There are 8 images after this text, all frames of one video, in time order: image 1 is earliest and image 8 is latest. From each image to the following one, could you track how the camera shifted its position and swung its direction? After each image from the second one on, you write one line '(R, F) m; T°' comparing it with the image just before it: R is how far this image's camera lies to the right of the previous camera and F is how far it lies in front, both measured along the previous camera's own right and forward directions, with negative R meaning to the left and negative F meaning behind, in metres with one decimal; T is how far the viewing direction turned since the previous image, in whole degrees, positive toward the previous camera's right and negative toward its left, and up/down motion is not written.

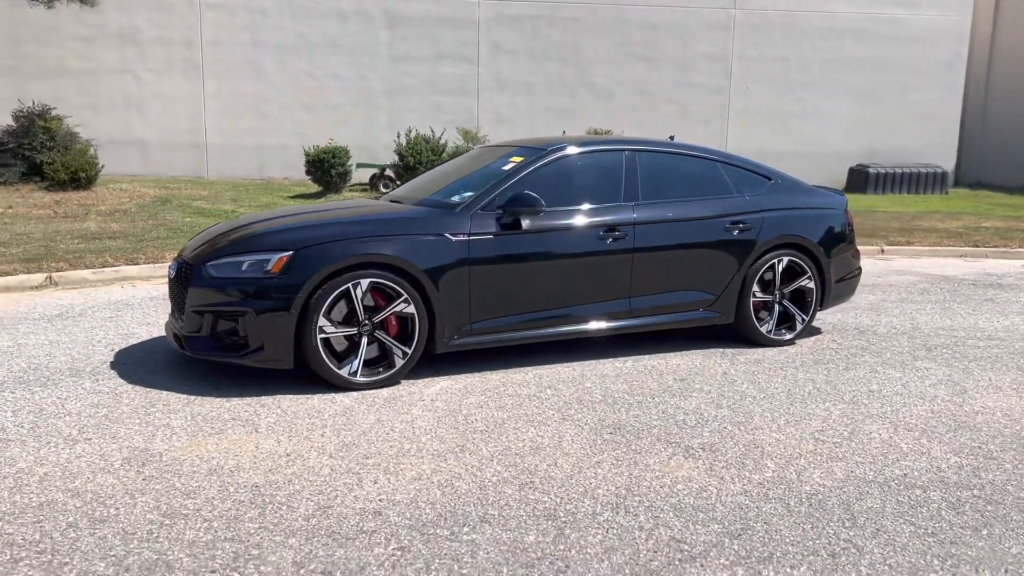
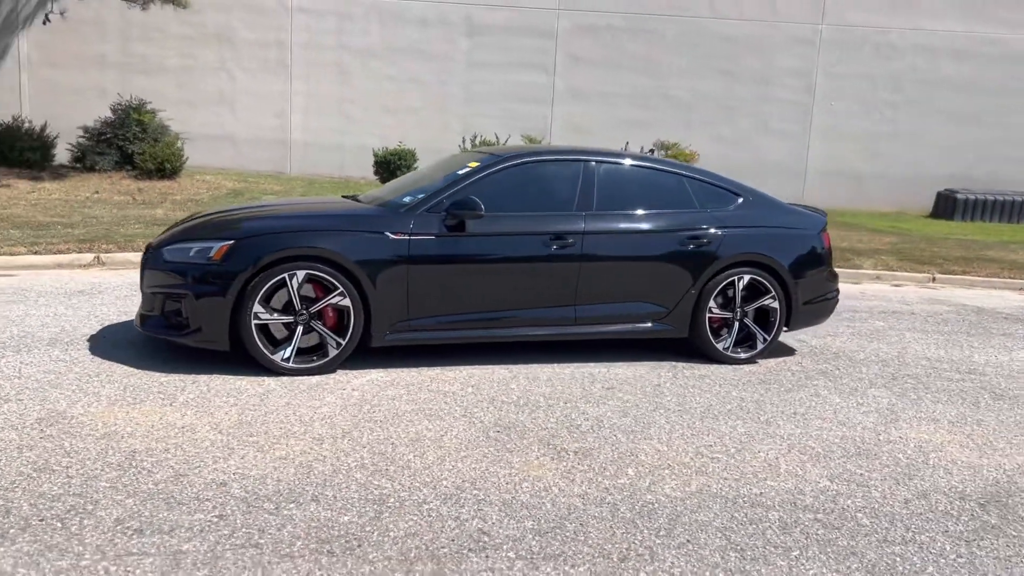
(+1.1, -0.1) m; -7°
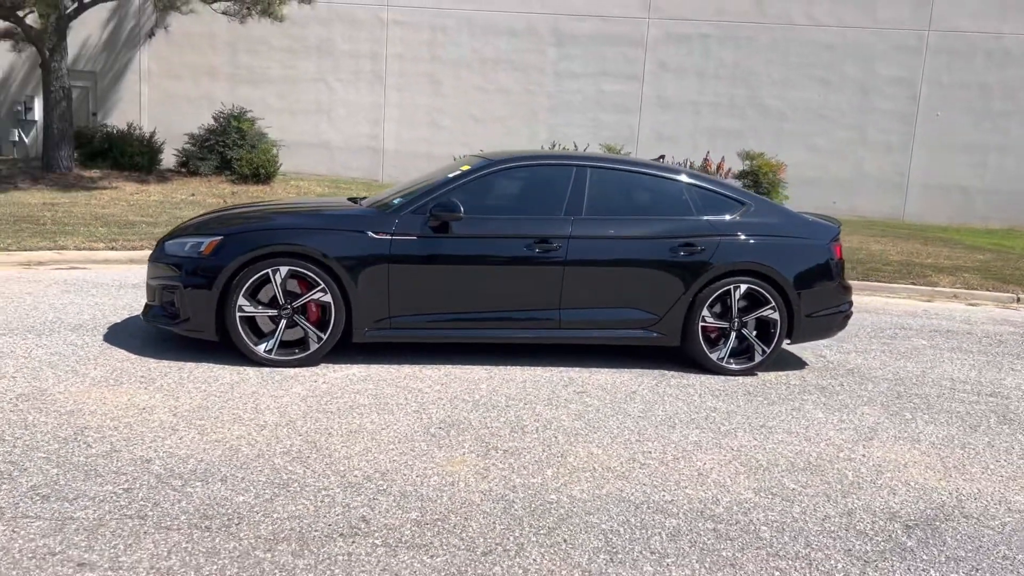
(+0.9, 0.0) m; -7°
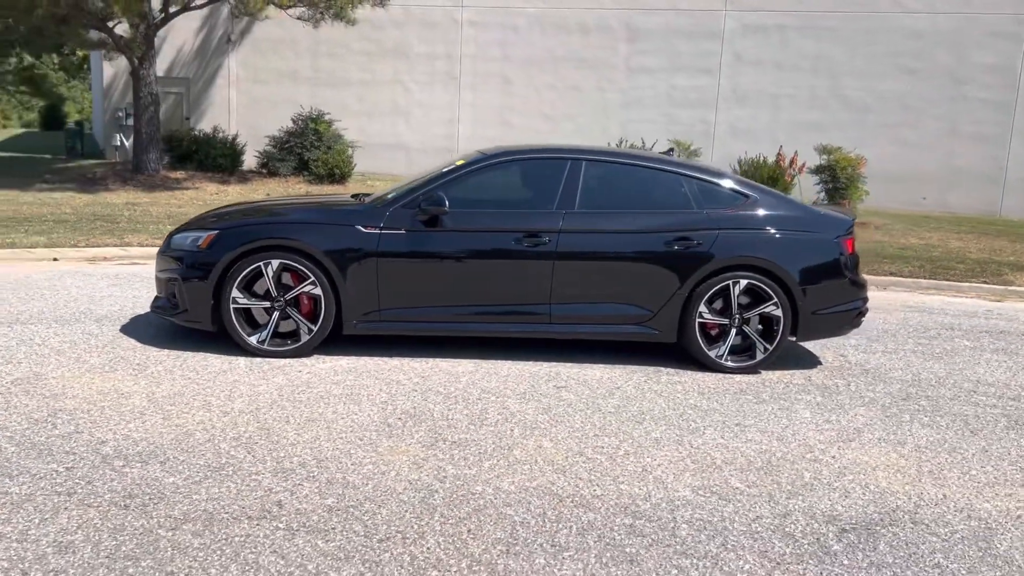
(+0.7, 0.0) m; -6°
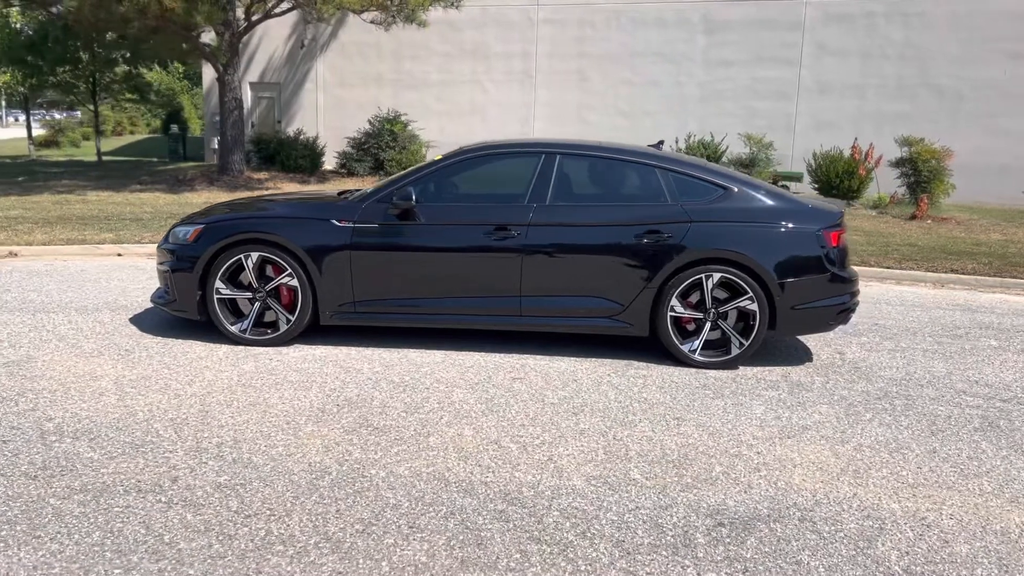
(+1.0, 0.0) m; -7°
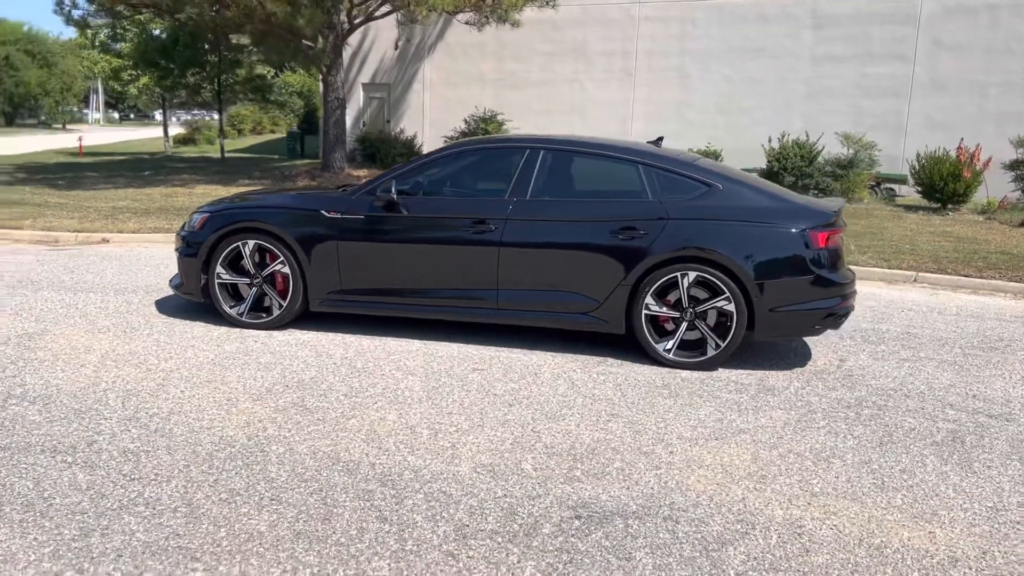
(+1.1, 0.0) m; -8°
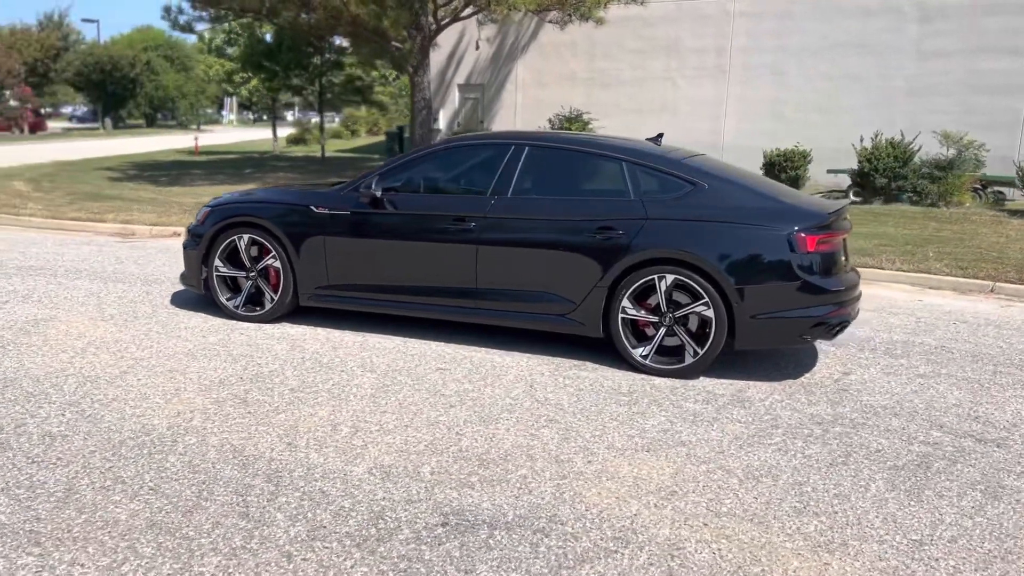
(+0.9, +0.2) m; -8°
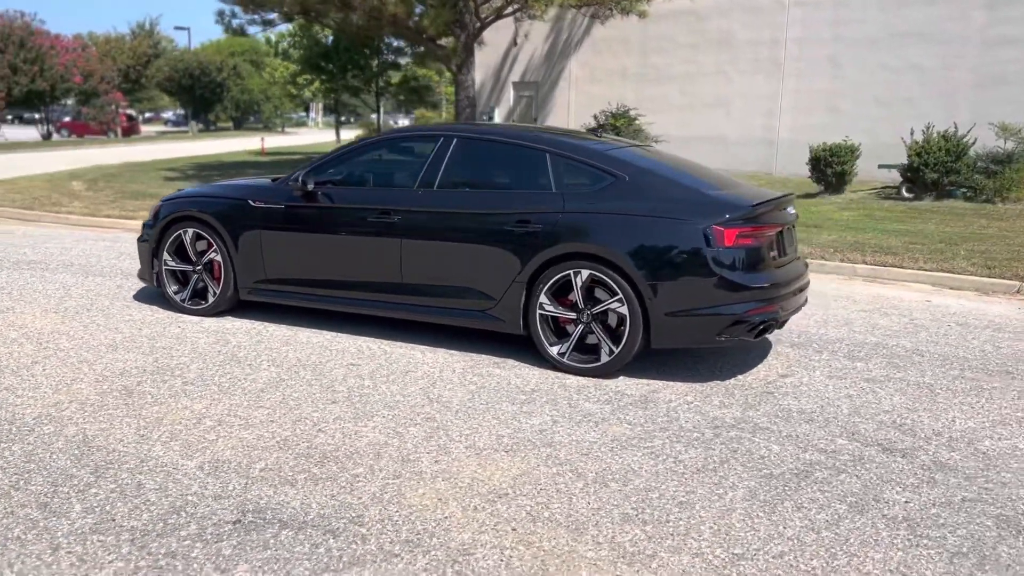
(+1.1, +0.2) m; -5°
